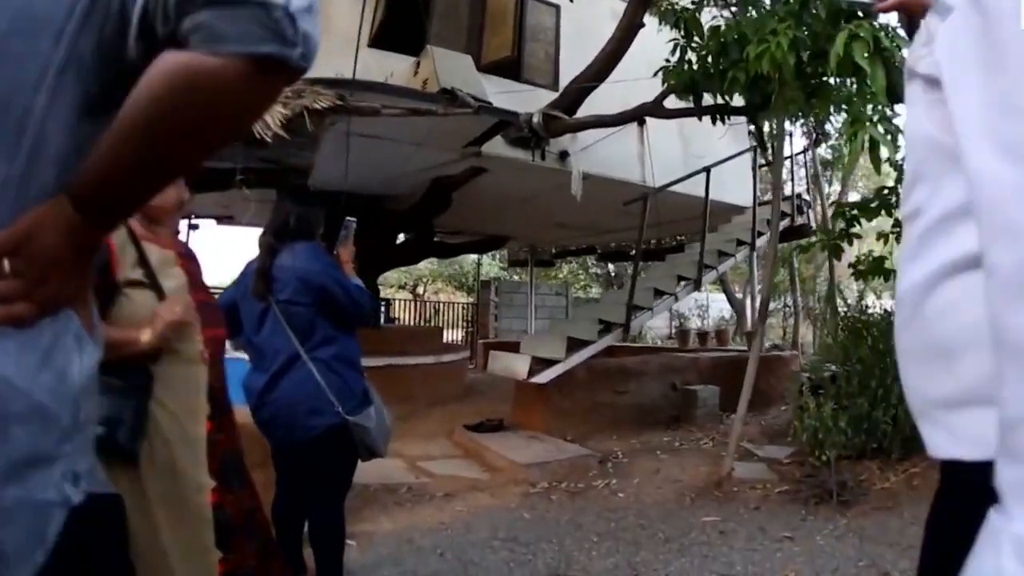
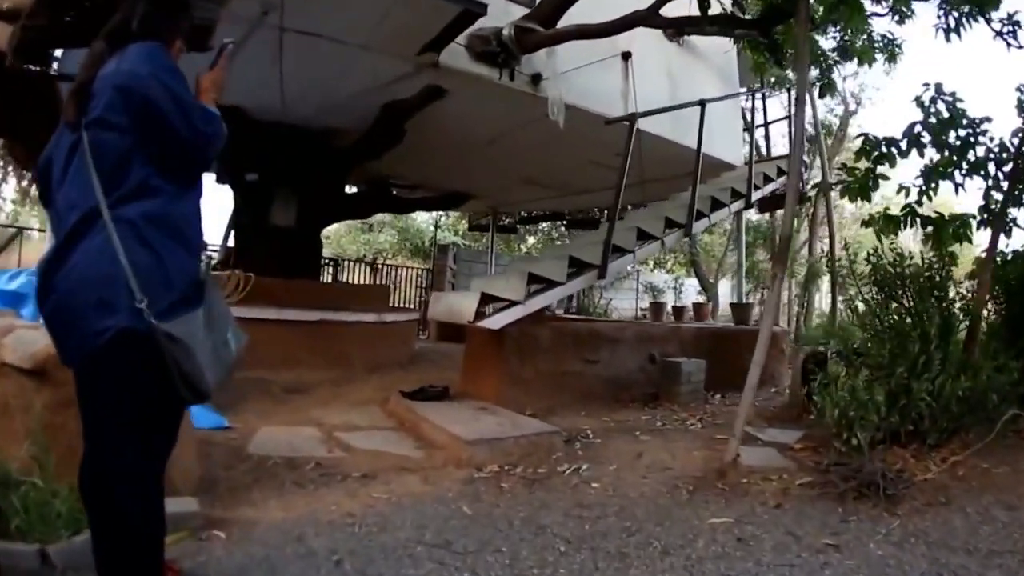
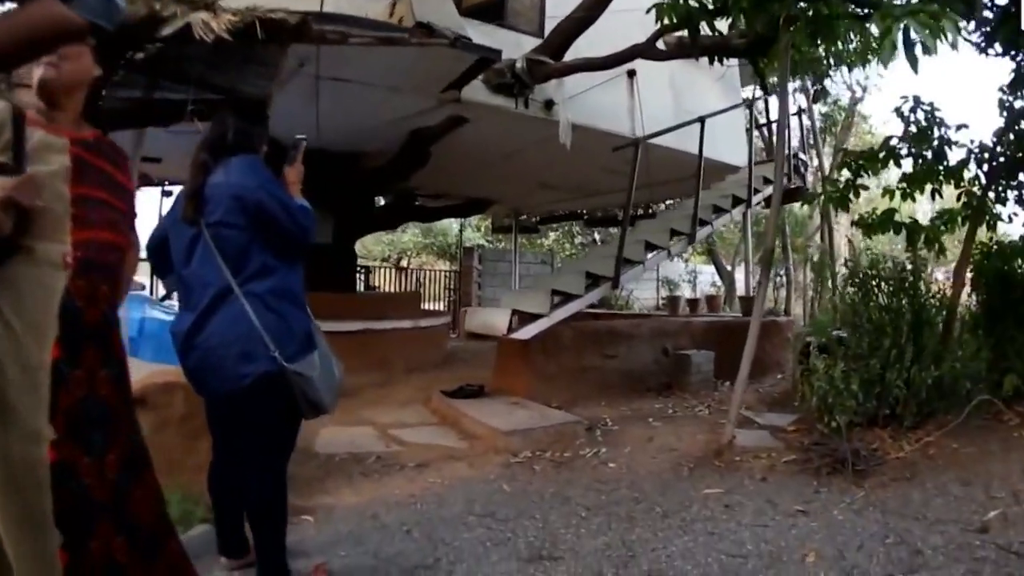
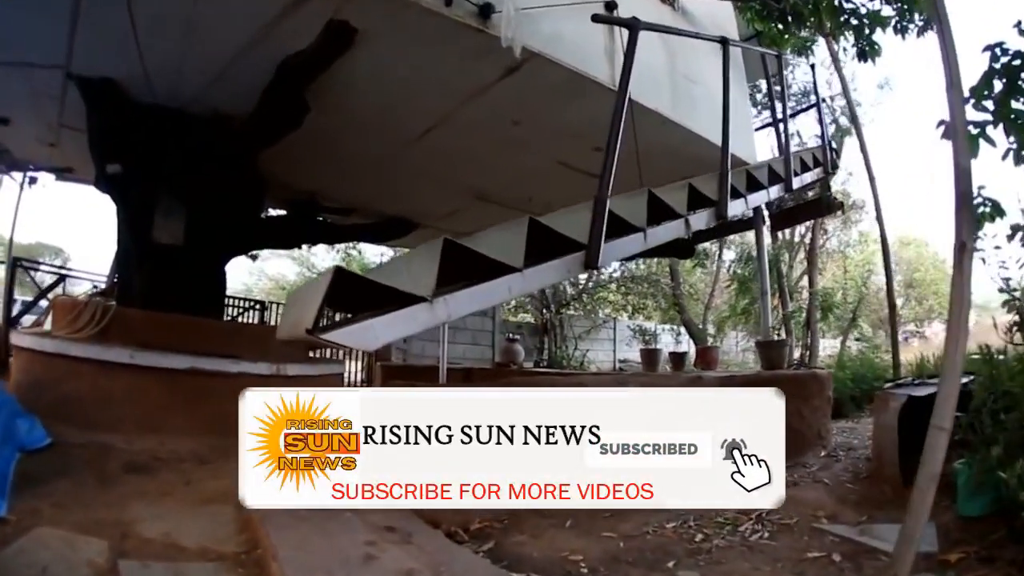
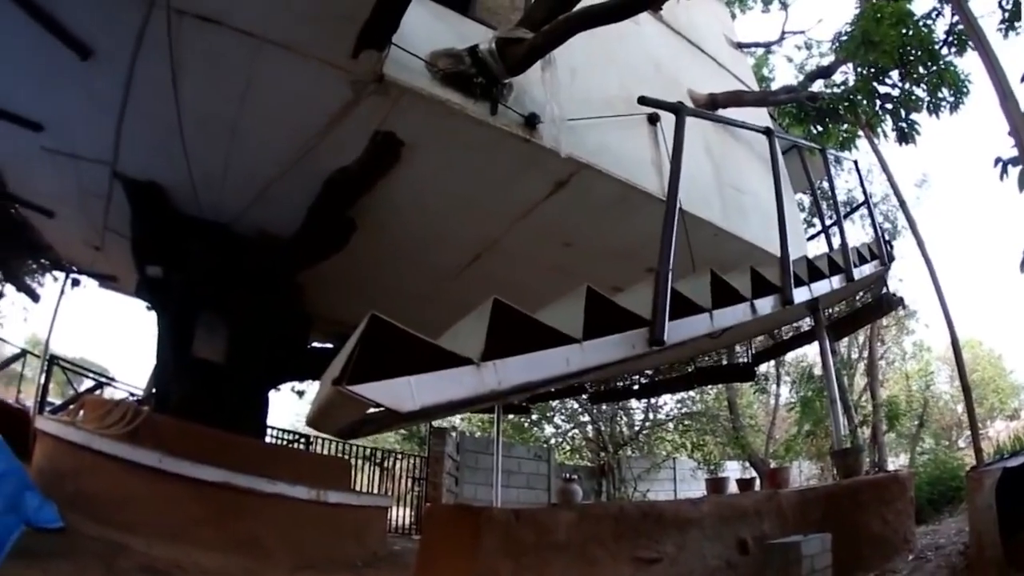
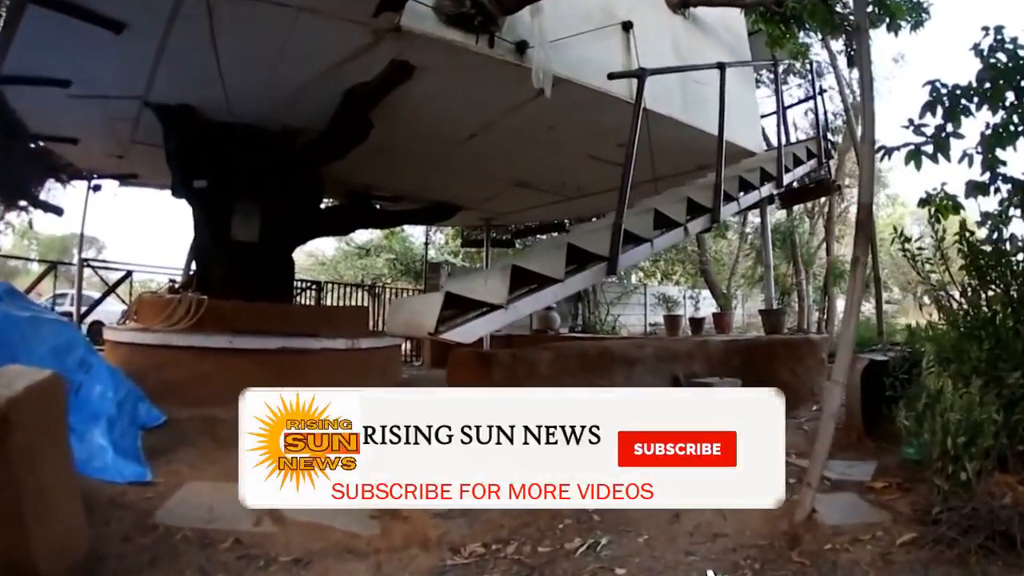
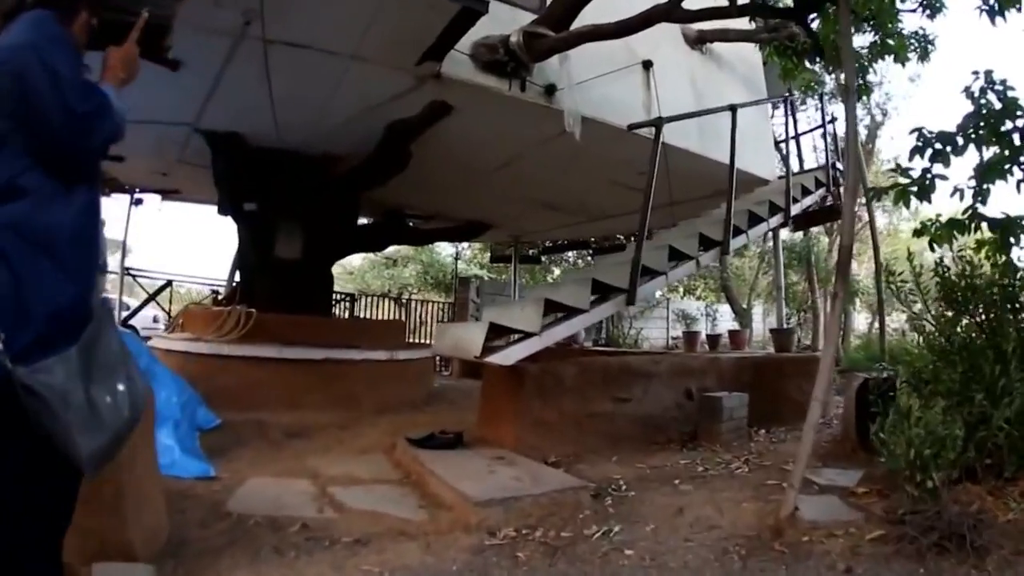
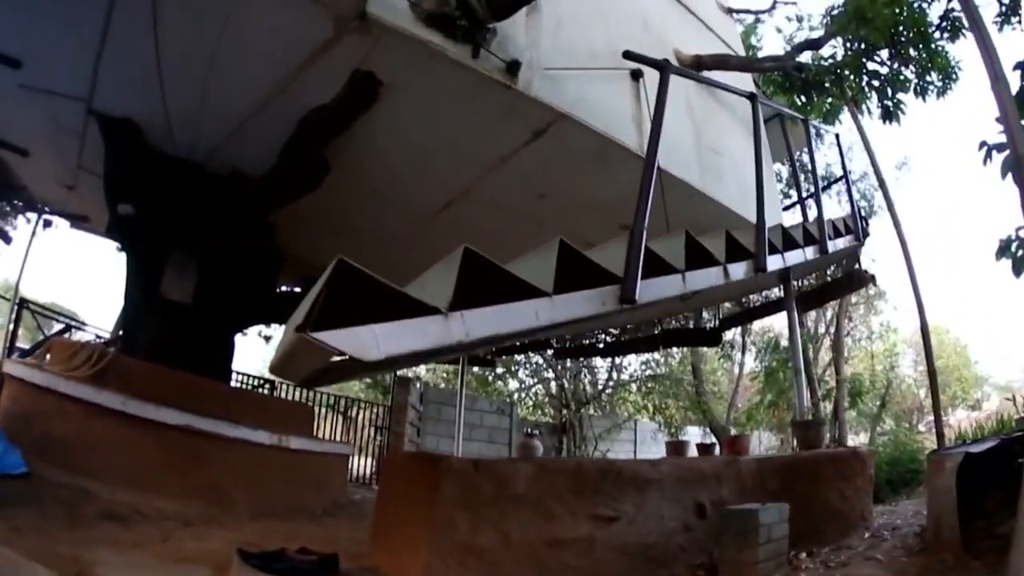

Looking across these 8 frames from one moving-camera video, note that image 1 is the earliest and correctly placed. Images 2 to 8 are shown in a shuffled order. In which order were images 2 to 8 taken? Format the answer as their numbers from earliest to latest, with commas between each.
3, 2, 7, 6, 4, 8, 5
